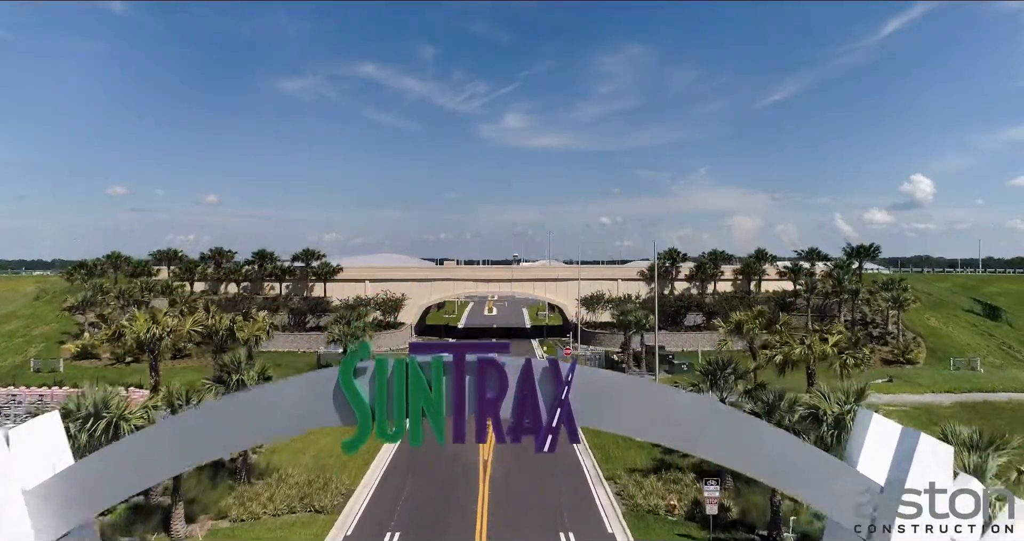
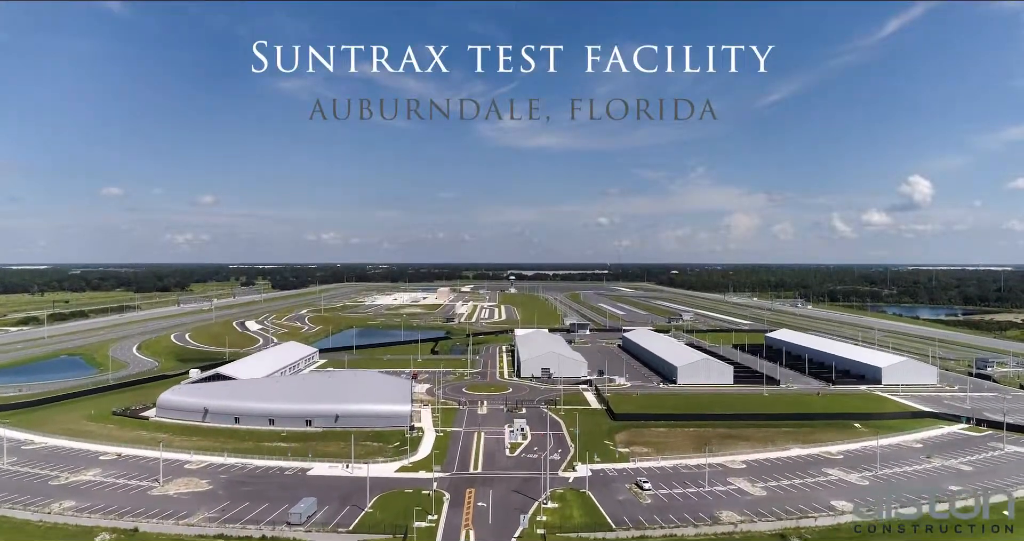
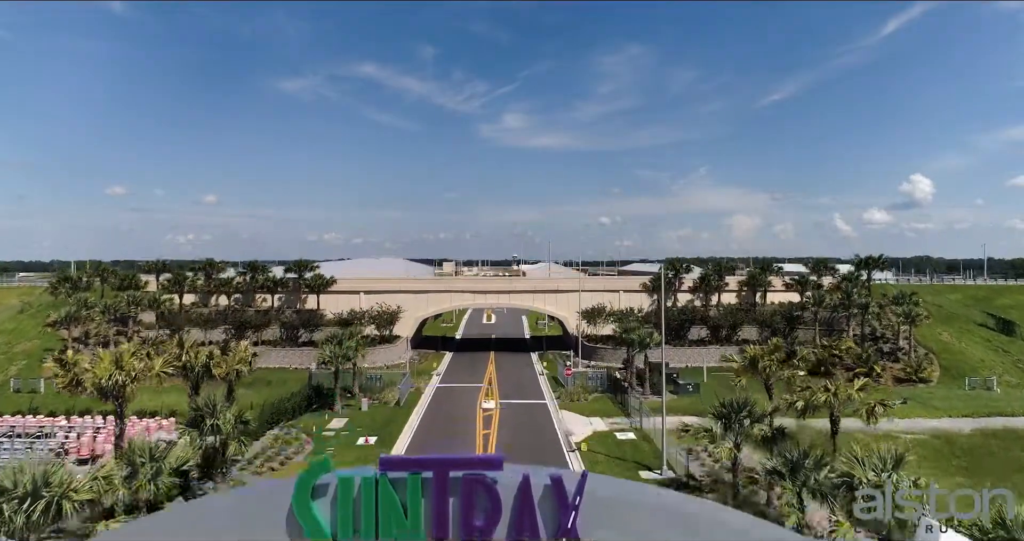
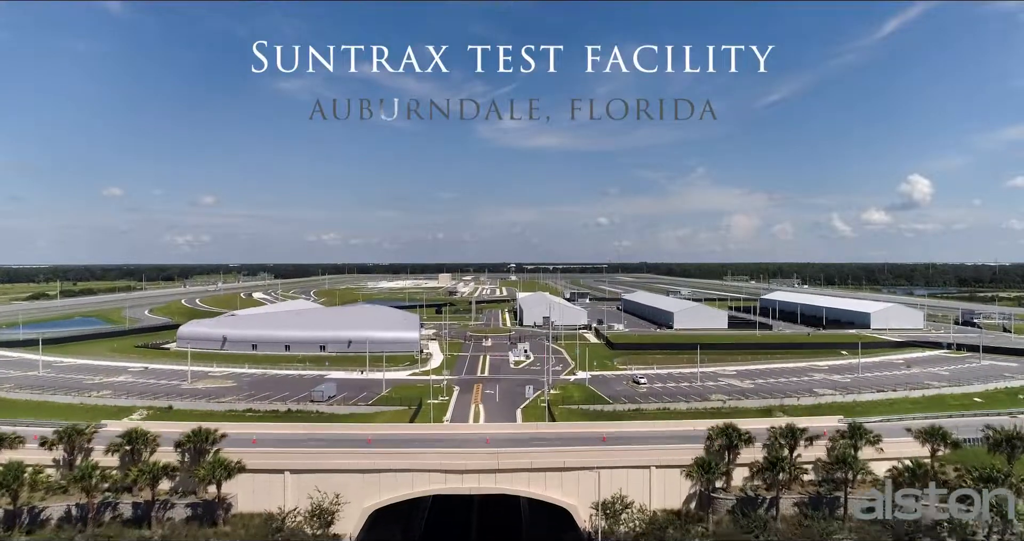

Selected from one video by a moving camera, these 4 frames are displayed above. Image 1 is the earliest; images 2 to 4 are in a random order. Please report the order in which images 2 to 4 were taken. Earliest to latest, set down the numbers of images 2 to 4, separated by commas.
3, 4, 2
